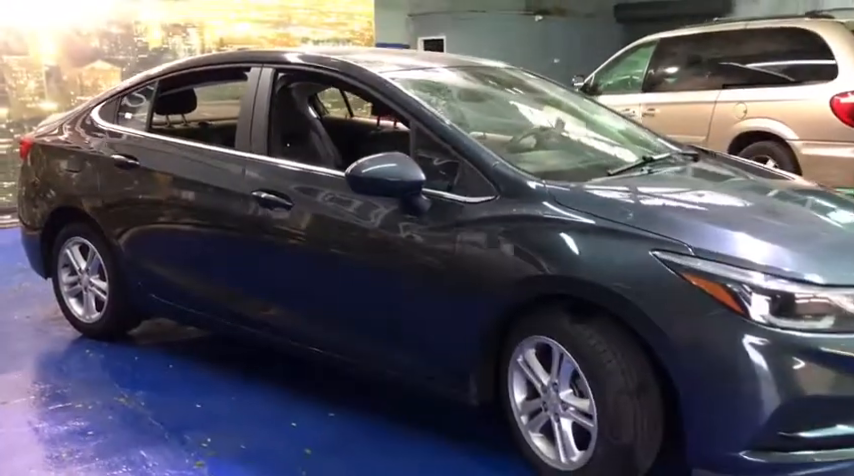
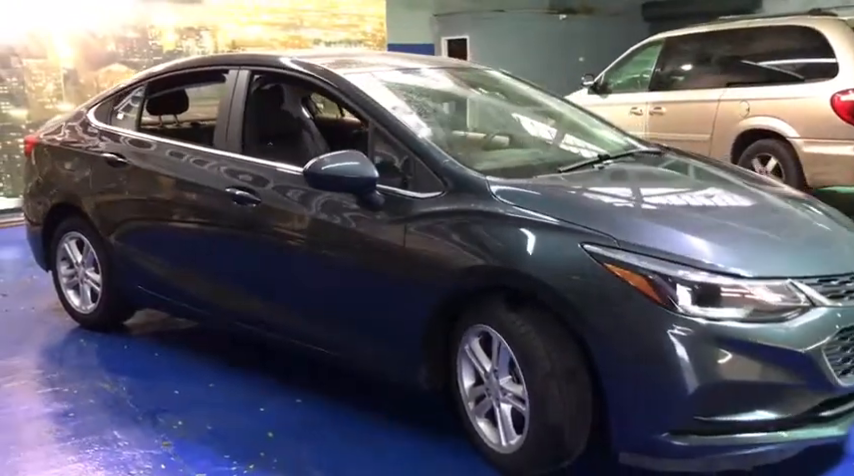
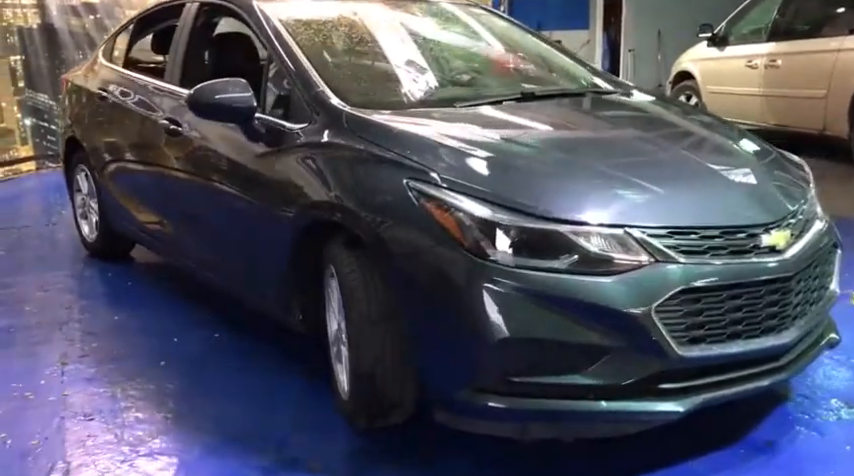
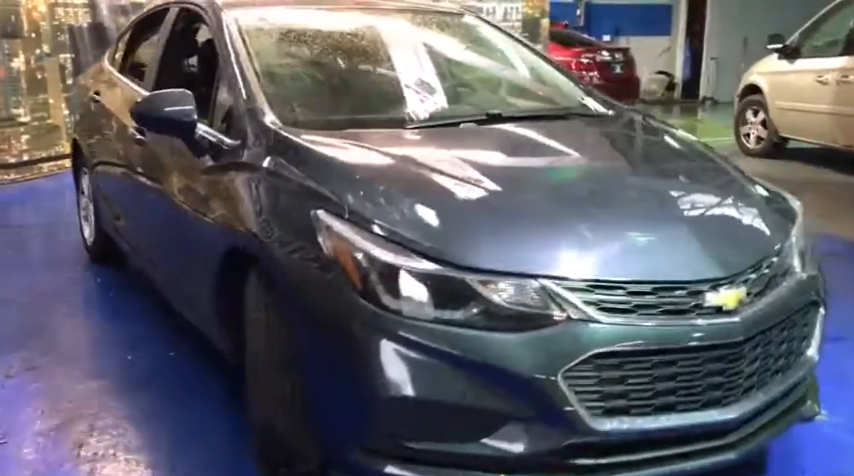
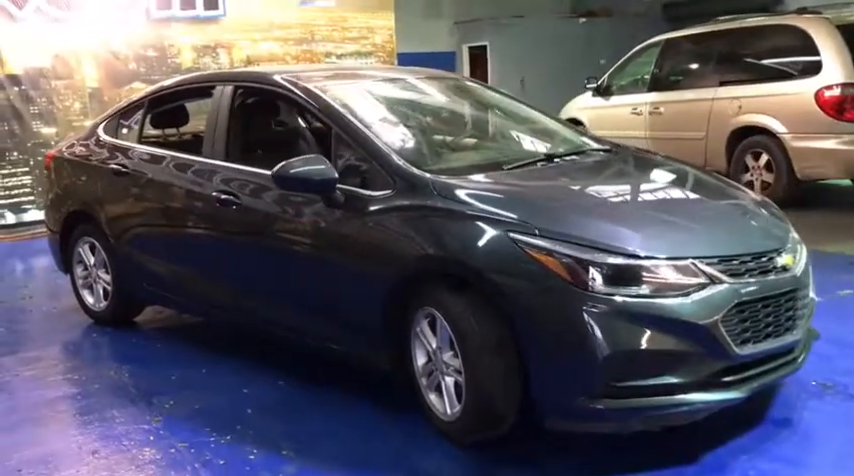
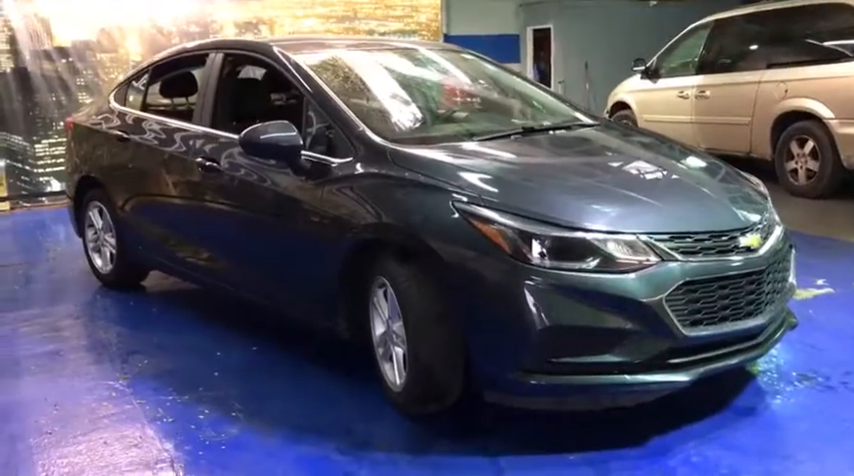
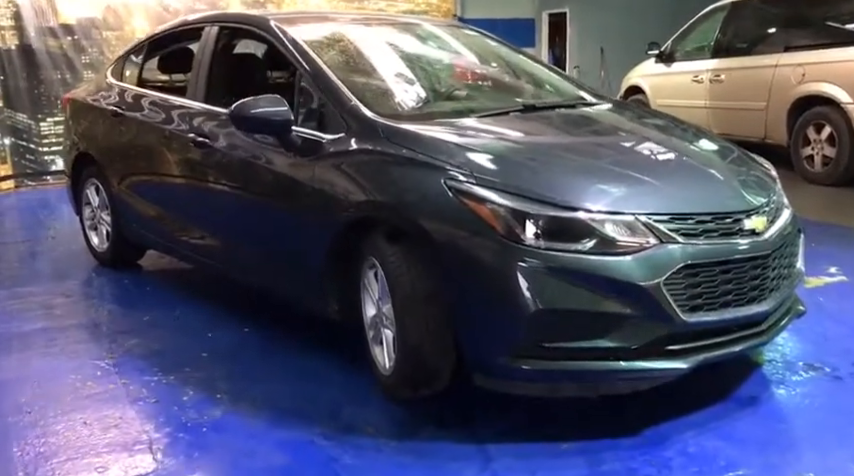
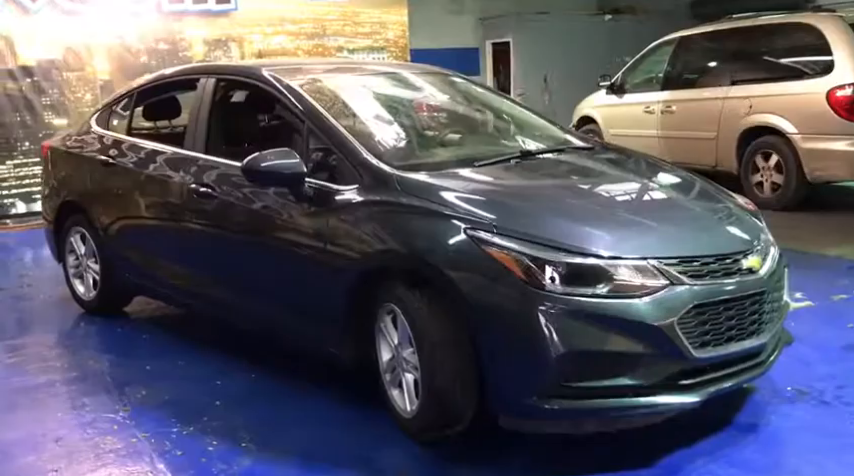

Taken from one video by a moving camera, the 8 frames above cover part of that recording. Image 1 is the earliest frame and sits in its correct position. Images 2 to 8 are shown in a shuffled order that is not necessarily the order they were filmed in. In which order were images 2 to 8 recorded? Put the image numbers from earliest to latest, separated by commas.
2, 5, 8, 6, 7, 3, 4
